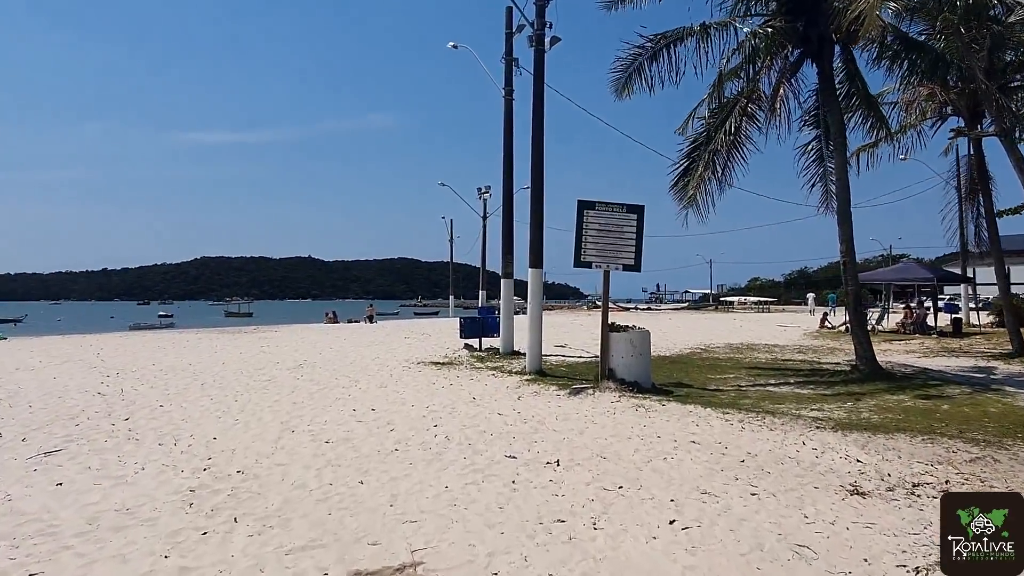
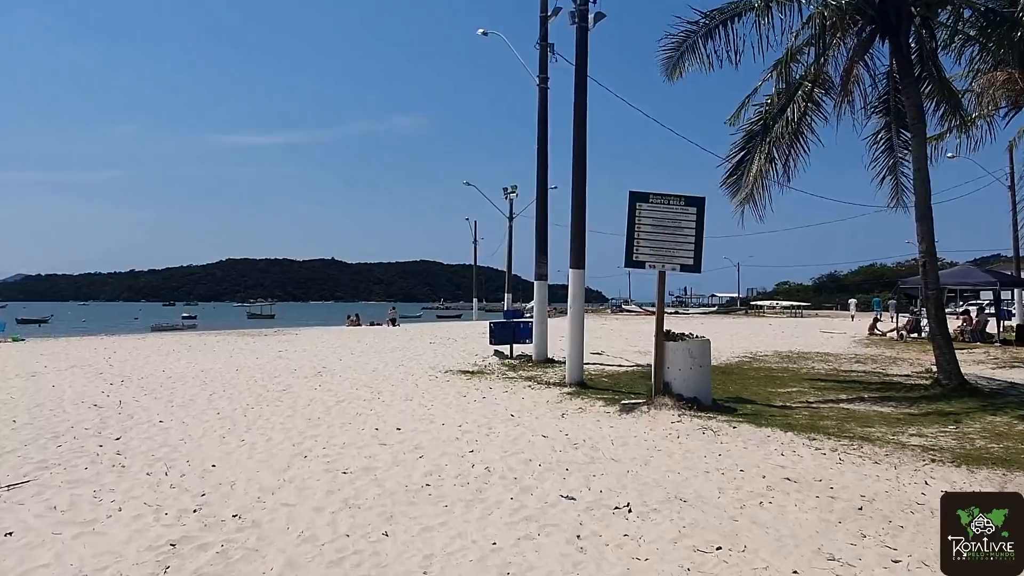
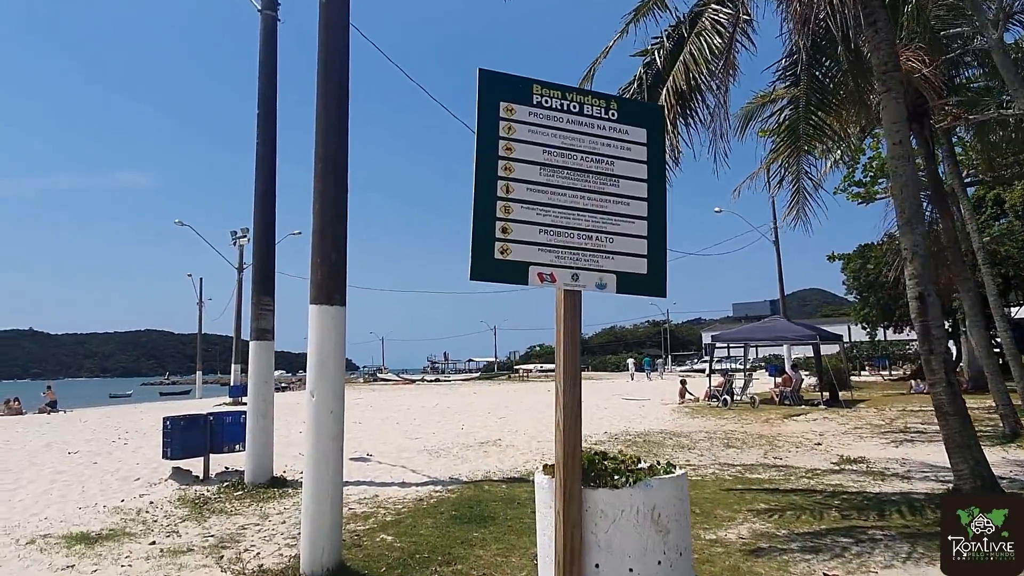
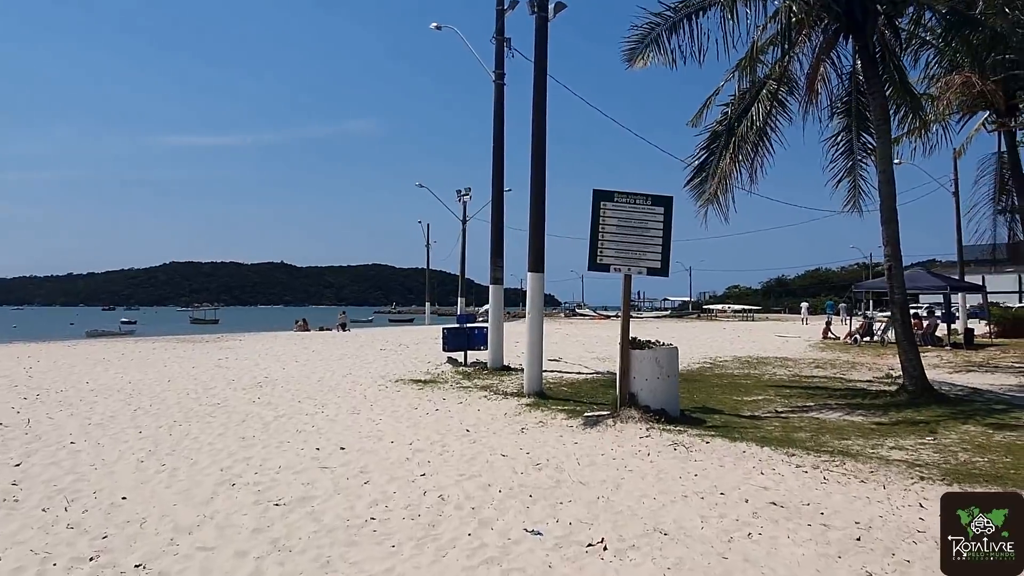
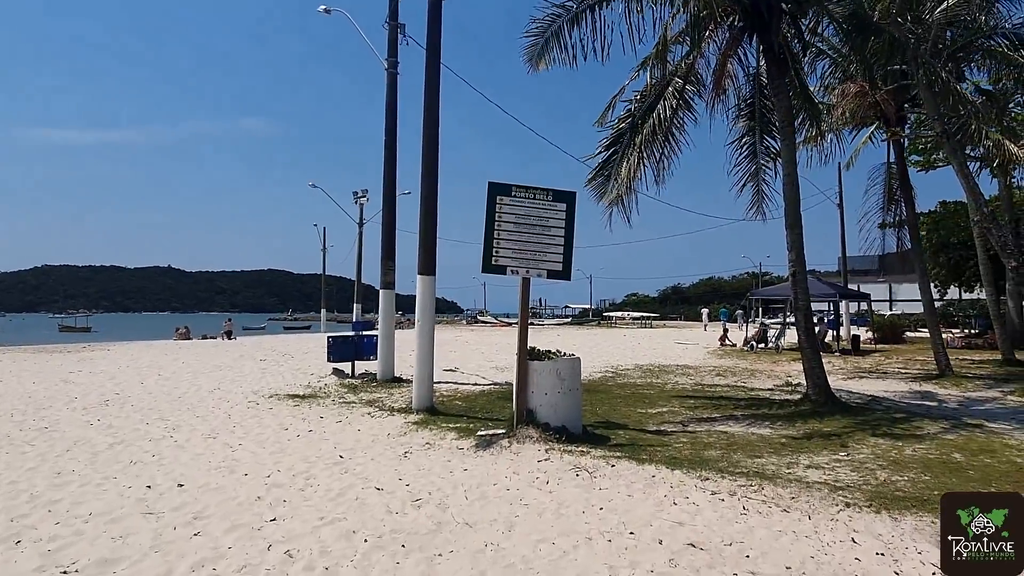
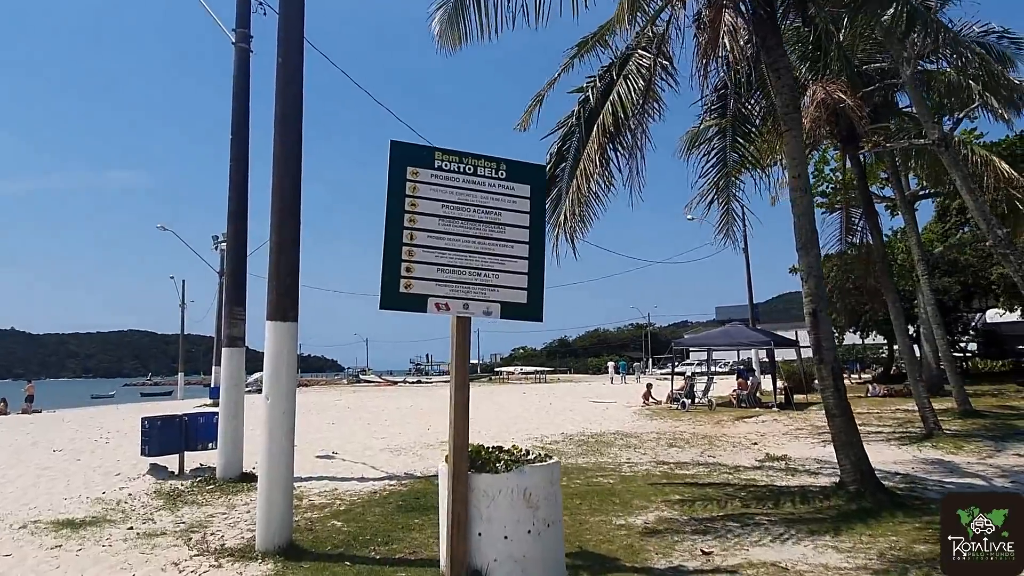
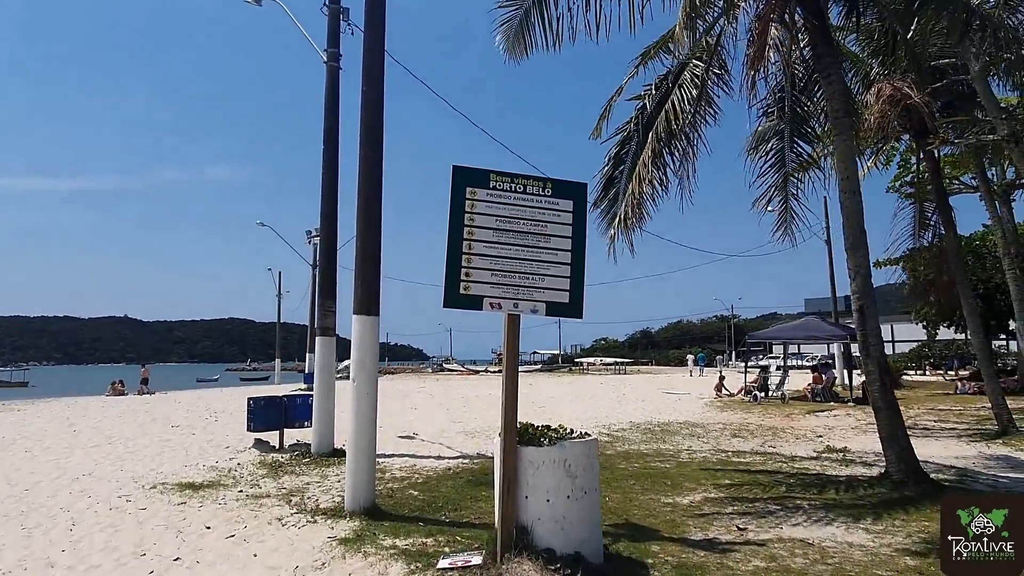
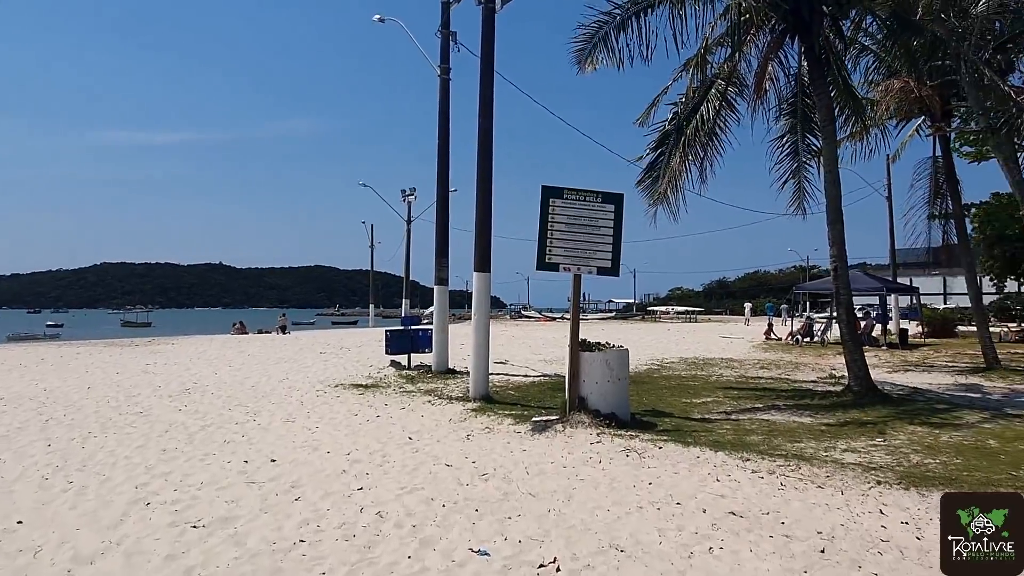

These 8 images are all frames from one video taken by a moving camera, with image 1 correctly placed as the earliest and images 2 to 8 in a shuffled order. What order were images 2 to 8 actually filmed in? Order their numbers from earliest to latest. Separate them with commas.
2, 4, 8, 5, 7, 6, 3
